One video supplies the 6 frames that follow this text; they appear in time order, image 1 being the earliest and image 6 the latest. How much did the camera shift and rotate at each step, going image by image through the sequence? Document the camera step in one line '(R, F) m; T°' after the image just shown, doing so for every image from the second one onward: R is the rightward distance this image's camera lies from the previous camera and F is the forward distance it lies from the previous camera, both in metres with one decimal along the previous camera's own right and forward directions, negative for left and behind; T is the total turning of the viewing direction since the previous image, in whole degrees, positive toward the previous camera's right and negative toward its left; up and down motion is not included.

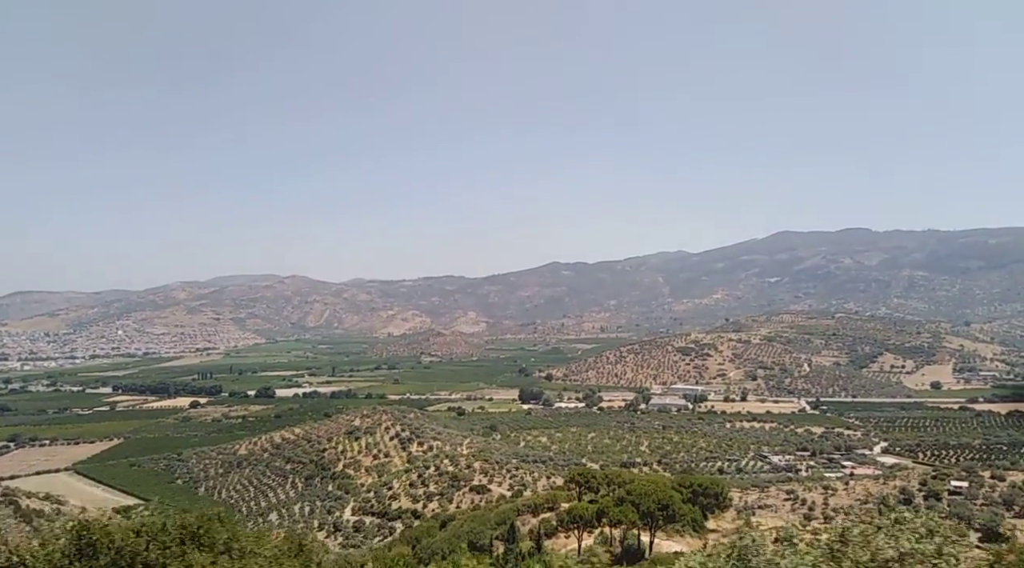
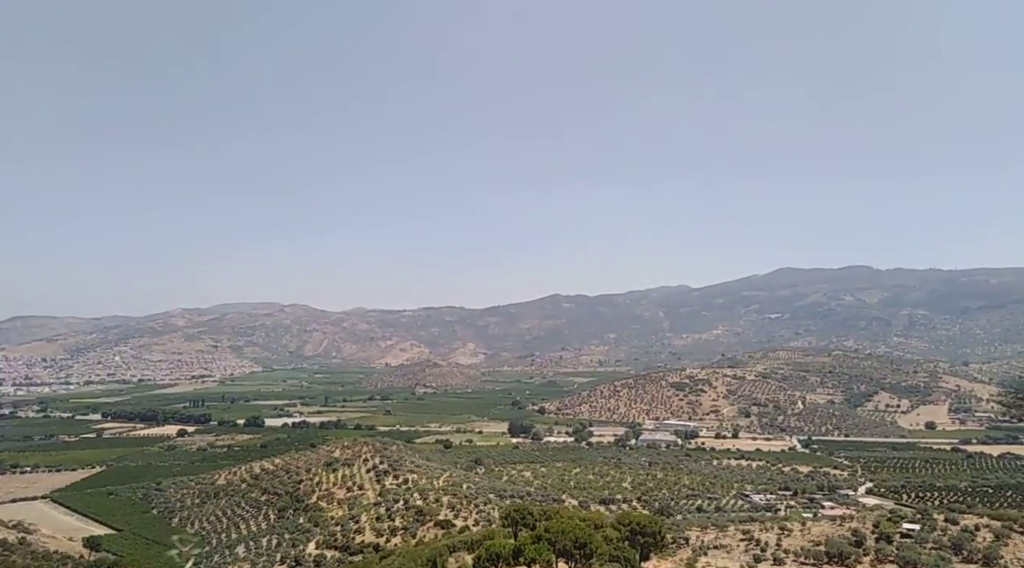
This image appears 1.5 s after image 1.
(+2.2, -0.6) m; -1°
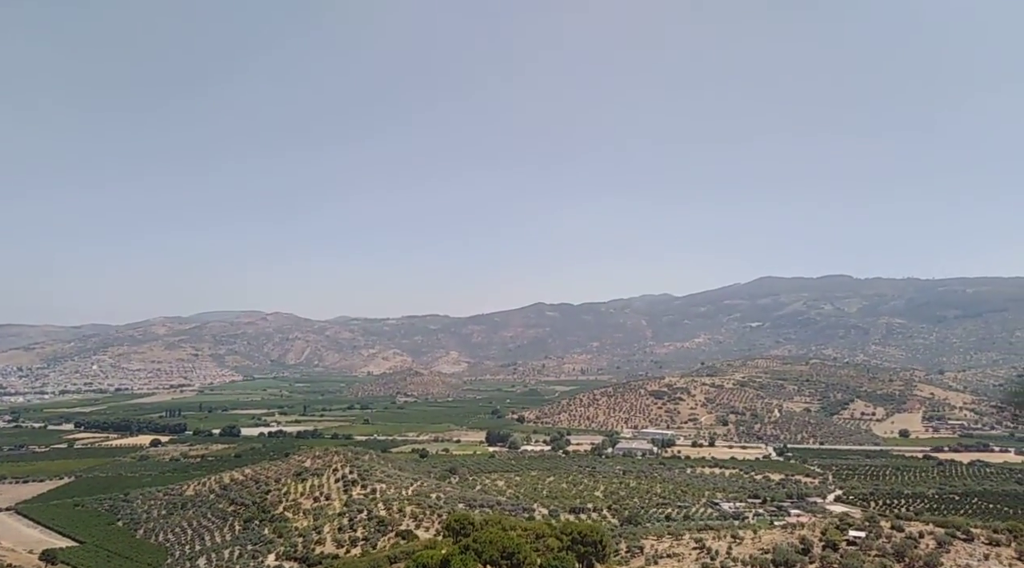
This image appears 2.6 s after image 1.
(+1.6, -0.5) m; +1°
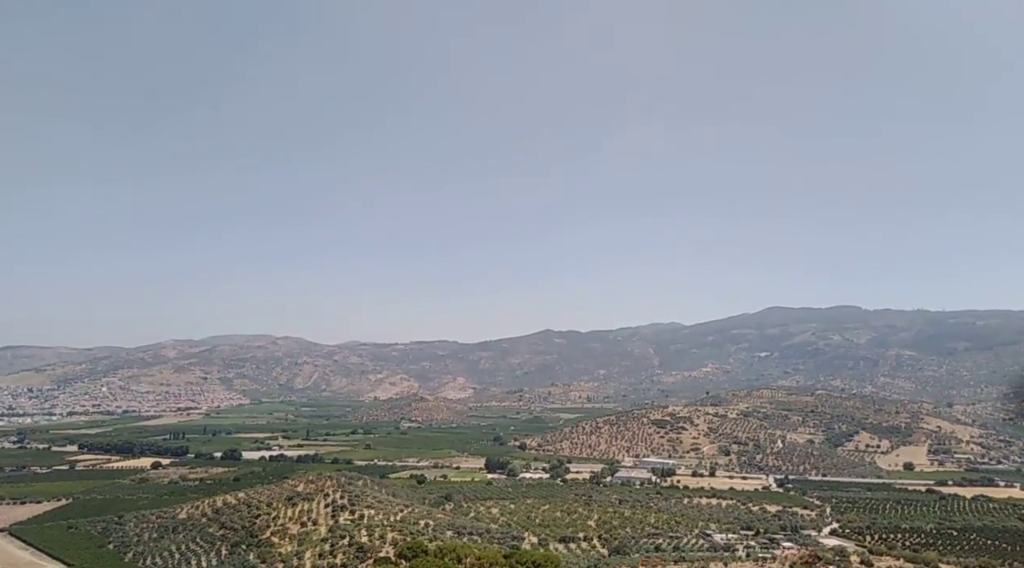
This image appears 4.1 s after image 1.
(+2.0, -1.0) m; -1°
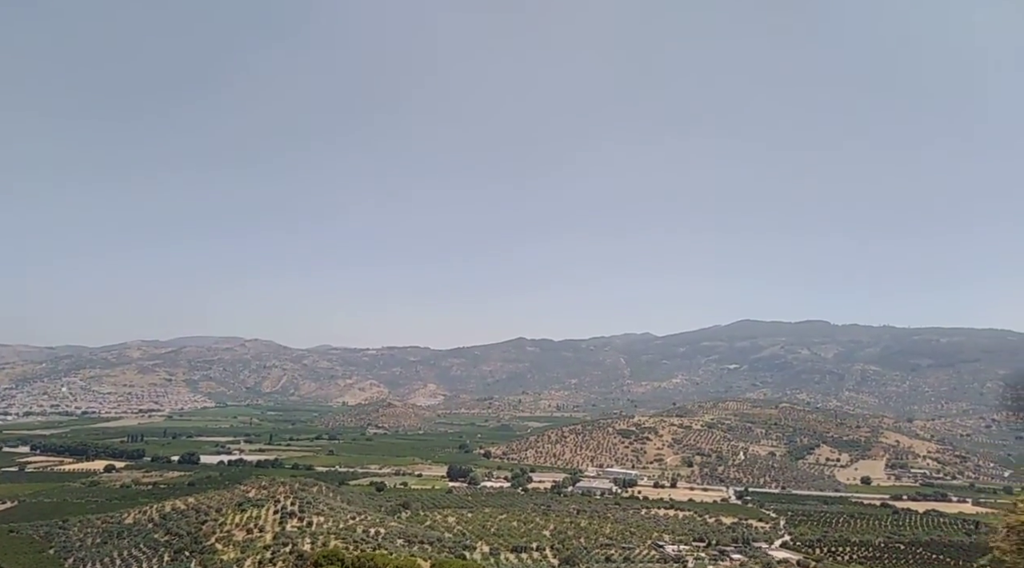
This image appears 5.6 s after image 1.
(+1.9, -0.3) m; +2°
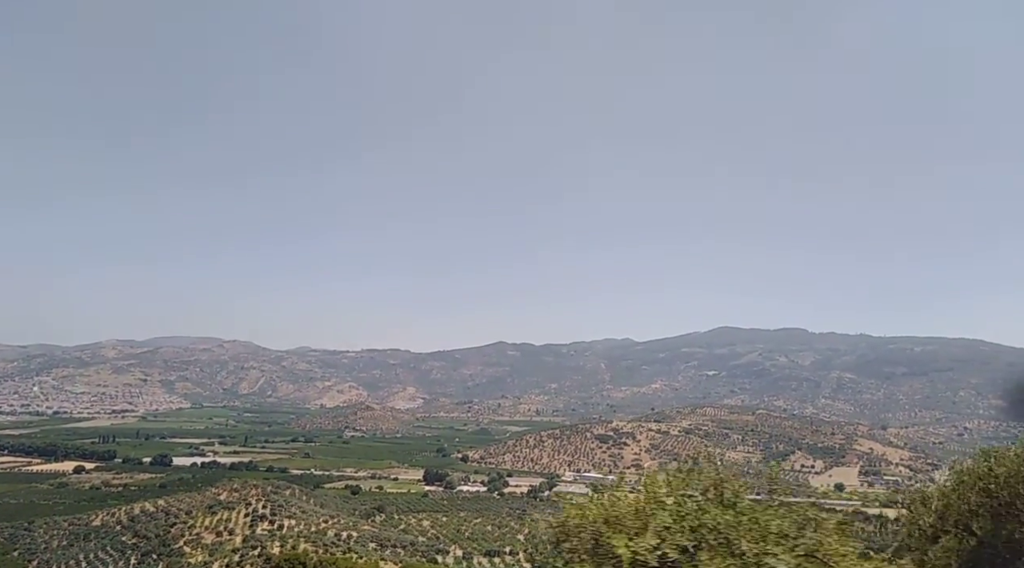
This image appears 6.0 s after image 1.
(+0.5, +0.1) m; +1°
